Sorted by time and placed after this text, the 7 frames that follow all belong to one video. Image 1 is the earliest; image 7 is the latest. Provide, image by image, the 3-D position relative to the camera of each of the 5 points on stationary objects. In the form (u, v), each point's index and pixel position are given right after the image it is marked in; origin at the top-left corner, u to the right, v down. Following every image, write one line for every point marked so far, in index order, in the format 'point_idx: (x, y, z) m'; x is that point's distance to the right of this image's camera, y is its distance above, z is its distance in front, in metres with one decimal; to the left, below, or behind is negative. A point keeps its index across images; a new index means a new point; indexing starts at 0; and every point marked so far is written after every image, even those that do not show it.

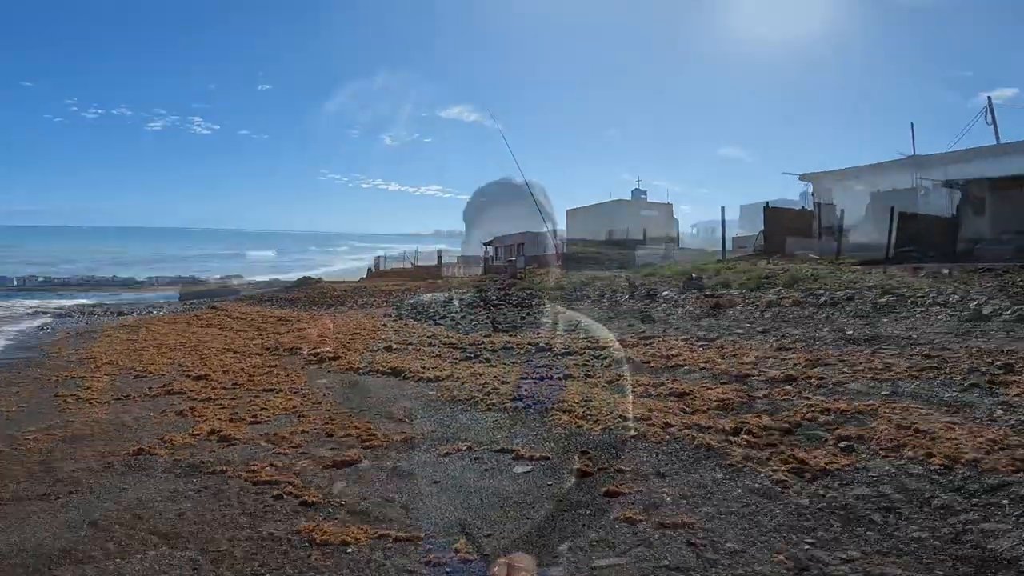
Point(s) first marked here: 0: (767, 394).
0: (+2.7, -1.1, +5.7) m
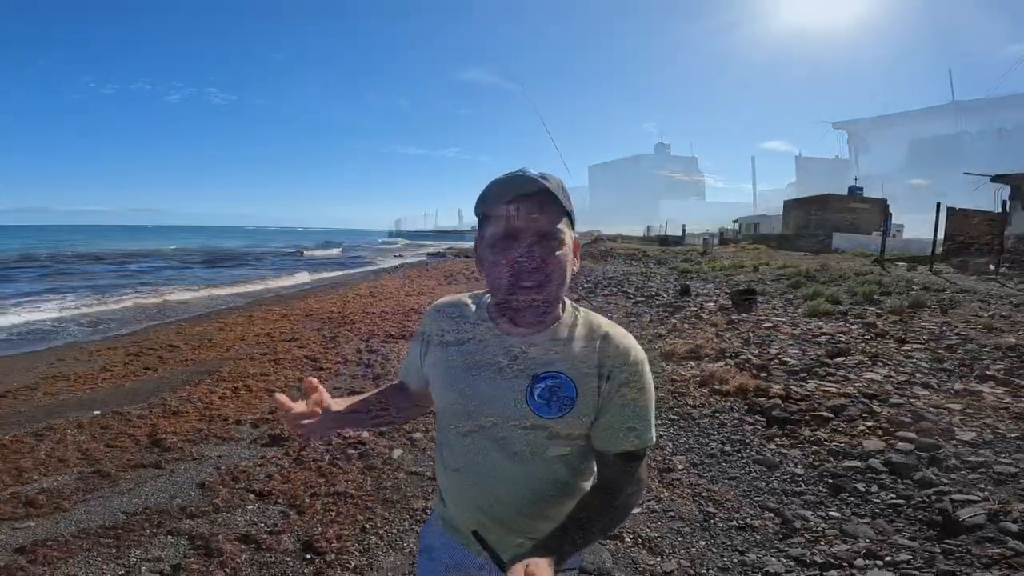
0: (+3.1, -1.0, +6.2) m
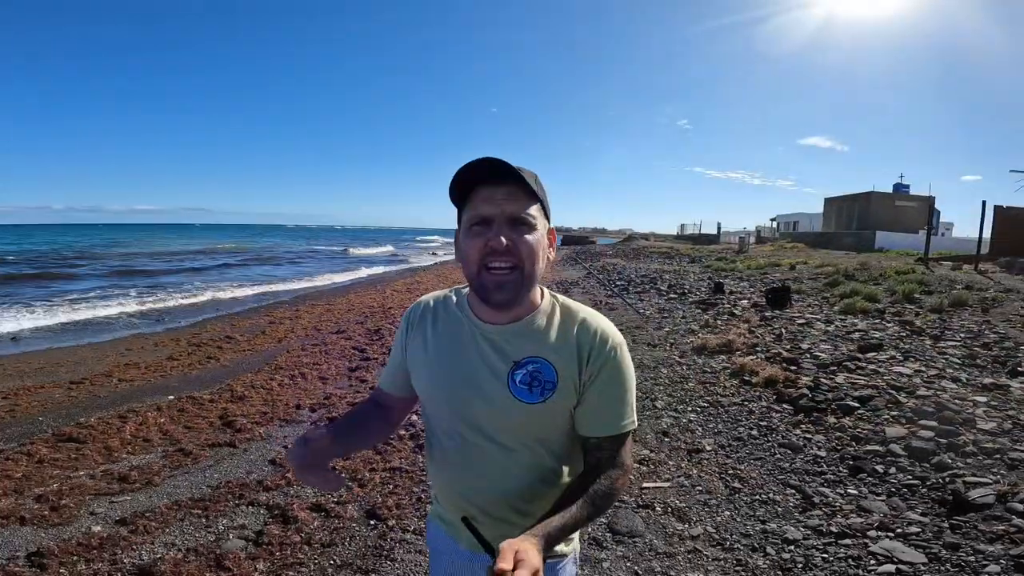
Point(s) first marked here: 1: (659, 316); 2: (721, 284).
0: (+3.6, -1.0, +6.4) m
1: (+3.2, -0.6, +11.5) m
2: (+6.0, +0.1, +15.3) m
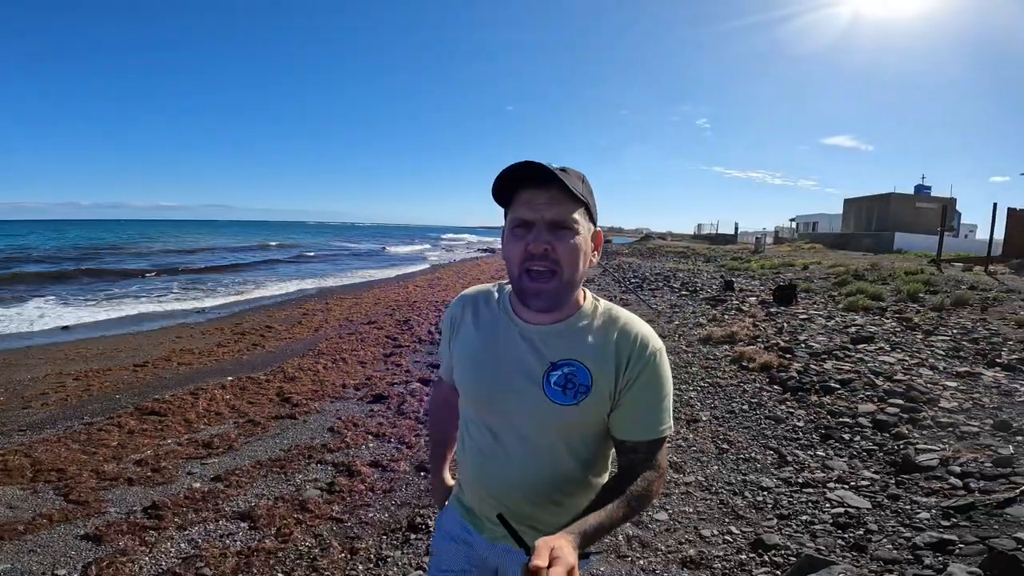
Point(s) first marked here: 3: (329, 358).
0: (+3.9, -0.9, +7.1) m
1: (+3.6, -0.5, +12.2) m
2: (+6.6, +0.2, +16.0) m
3: (-3.3, -1.3, +9.7) m
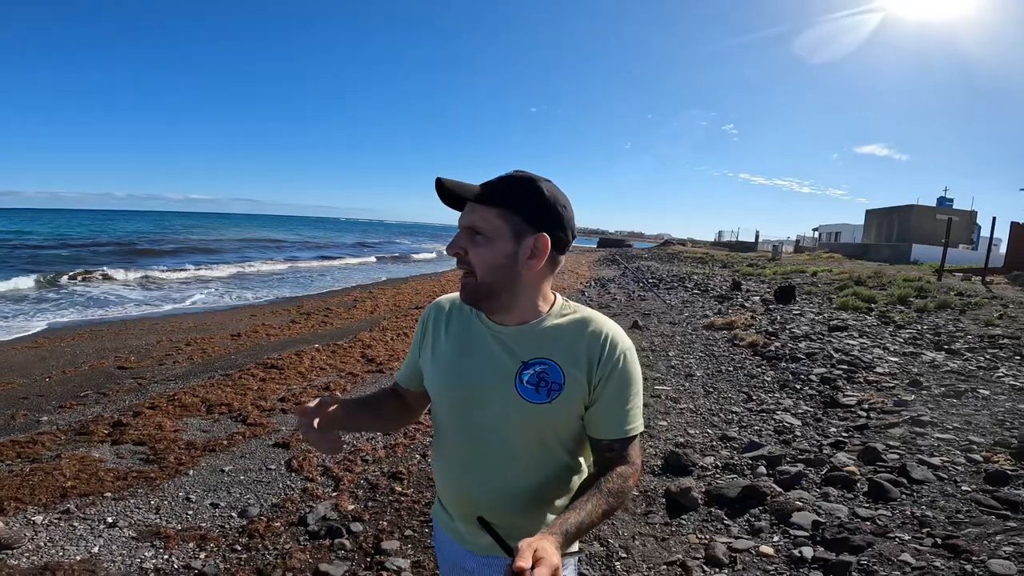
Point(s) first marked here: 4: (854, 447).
0: (+4.5, -0.8, +8.8) m
1: (+4.5, -0.5, +13.9) m
2: (+7.6, +0.1, +17.6) m
3: (-2.6, -1.0, +11.7) m
4: (+3.1, -1.4, +4.8) m
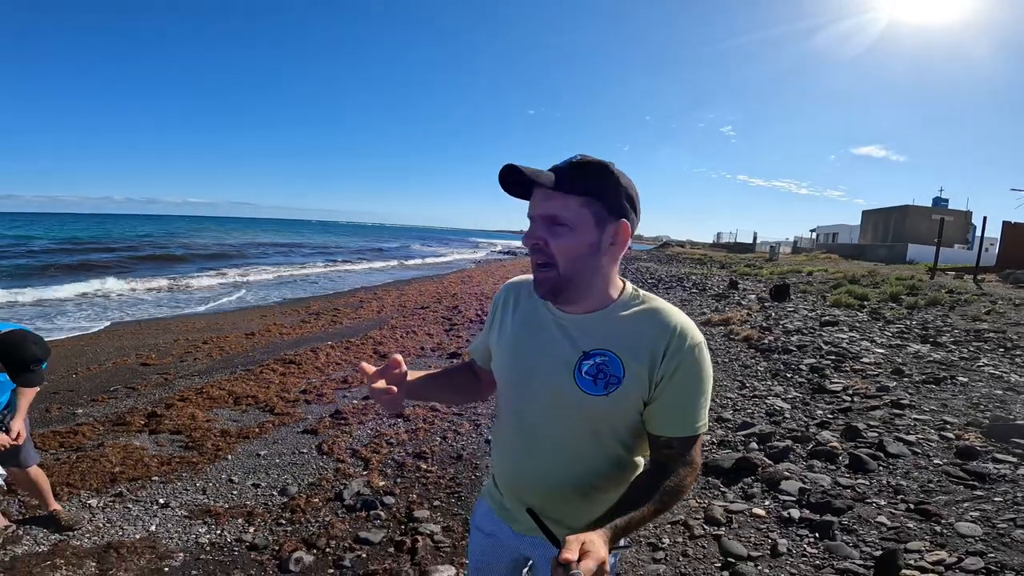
0: (+4.7, -0.8, +9.2) m
1: (+4.6, -0.4, +14.3) m
2: (+7.7, +0.2, +18.0) m
3: (-2.5, -1.0, +12.1) m
4: (+3.2, -1.4, +5.2) m
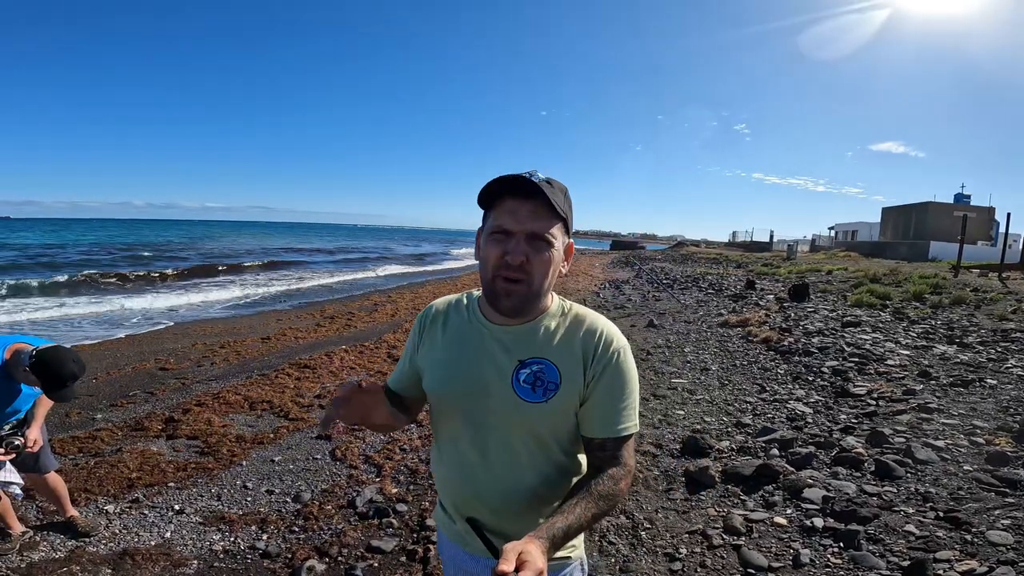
0: (+4.9, -0.8, +9.0) m
1: (+4.9, -0.5, +14.1) m
2: (+8.1, +0.2, +17.8) m
3: (-2.2, -1.0, +12.1) m
4: (+3.3, -1.4, +5.1) m
